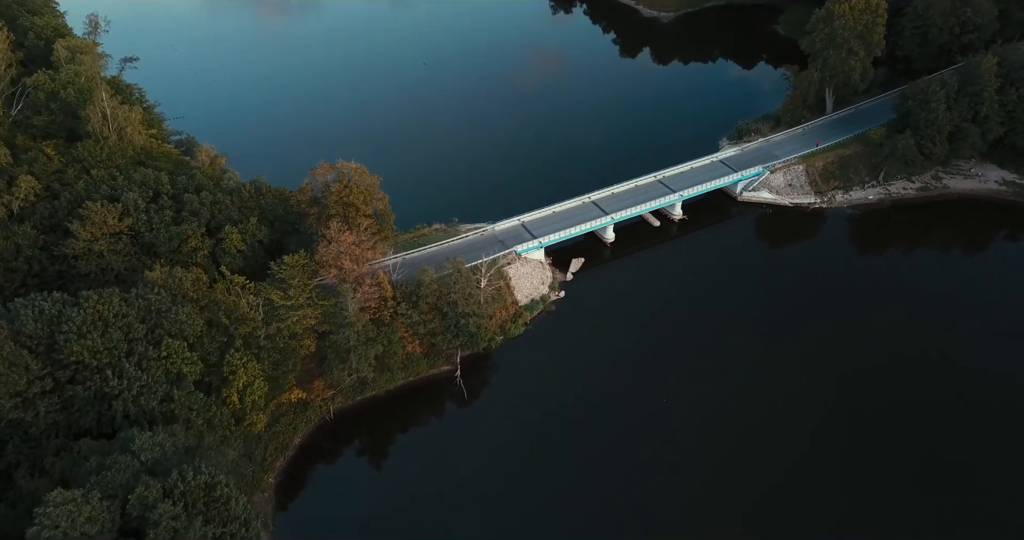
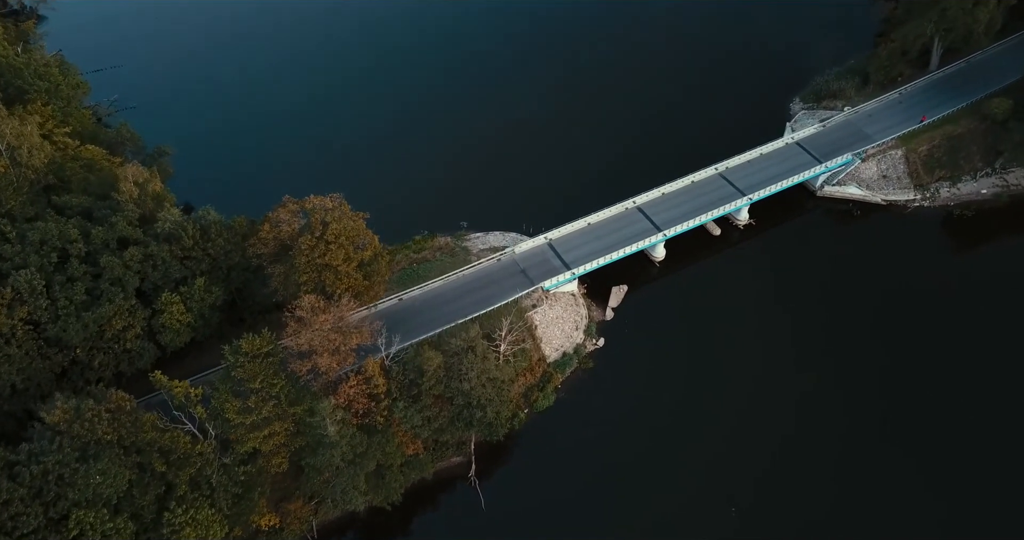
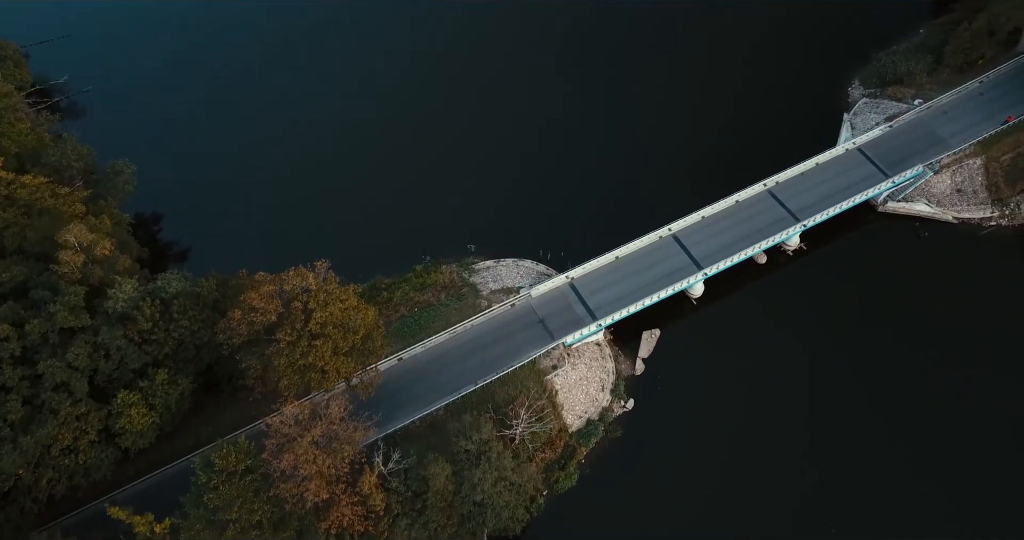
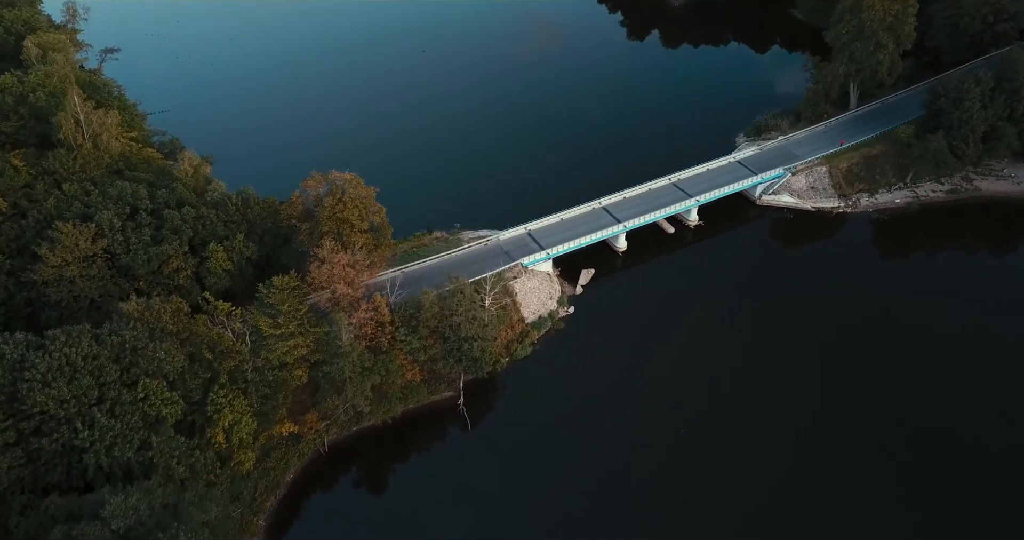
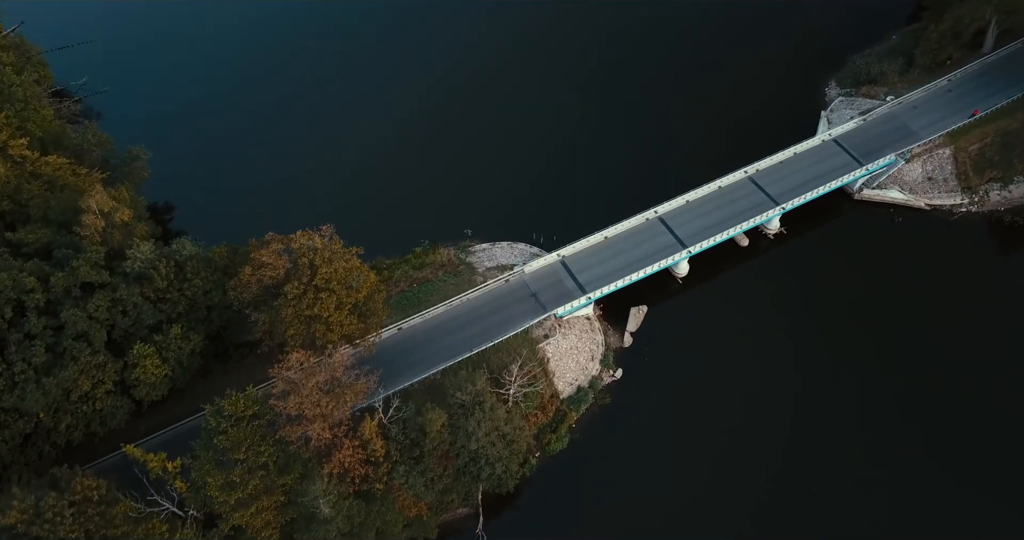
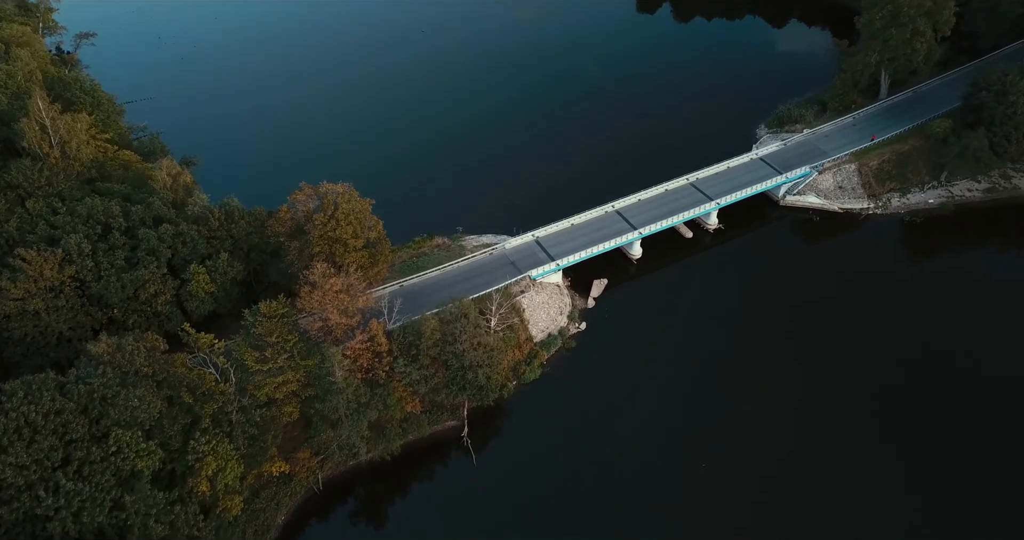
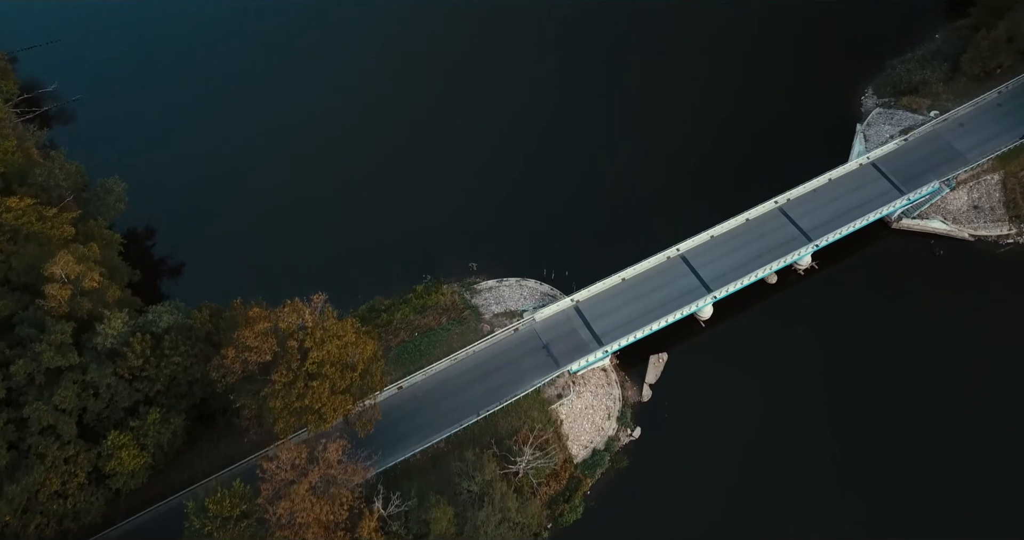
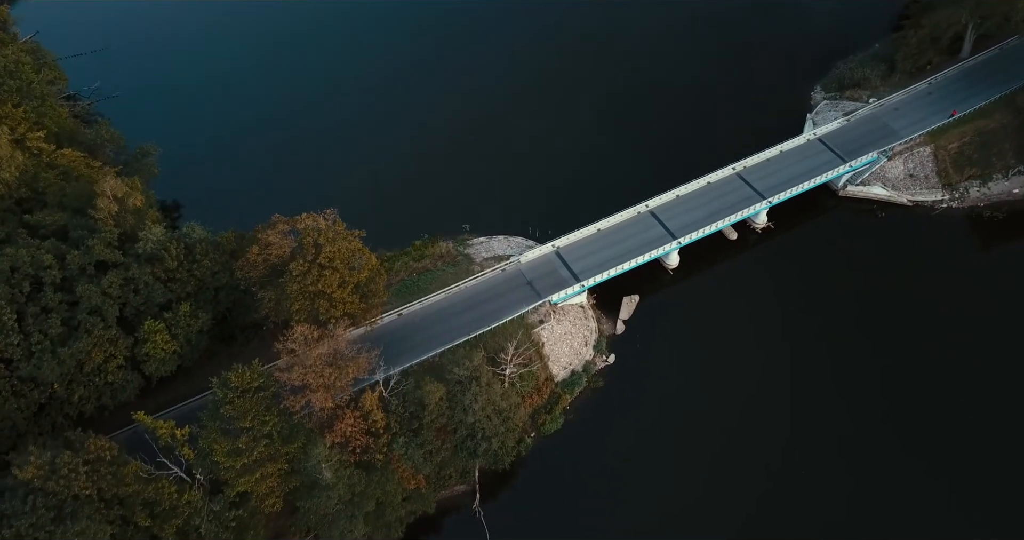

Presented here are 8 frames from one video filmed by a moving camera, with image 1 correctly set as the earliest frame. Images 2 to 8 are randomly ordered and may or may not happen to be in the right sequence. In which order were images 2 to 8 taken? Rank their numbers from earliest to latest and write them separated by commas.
4, 6, 2, 8, 5, 3, 7
